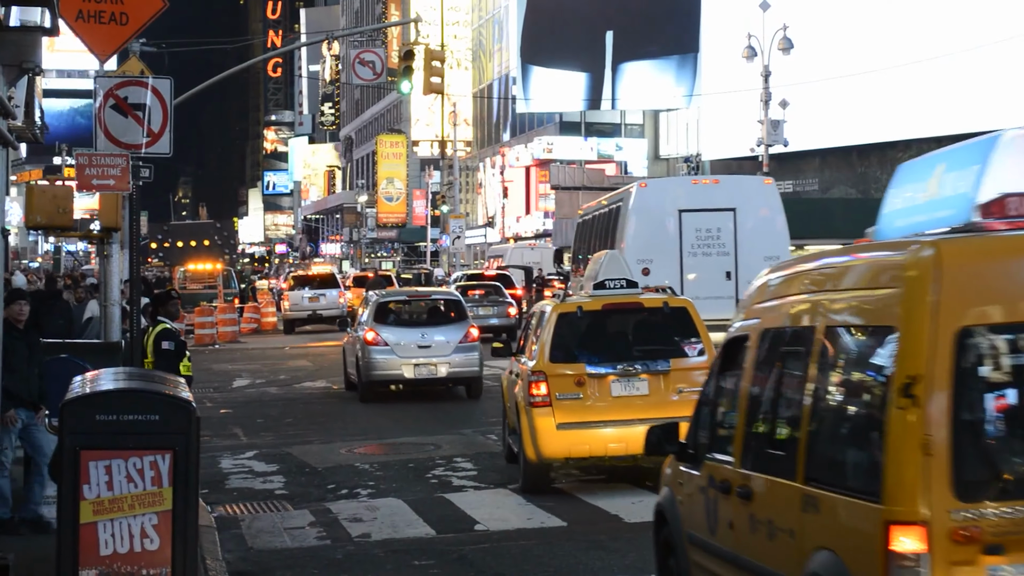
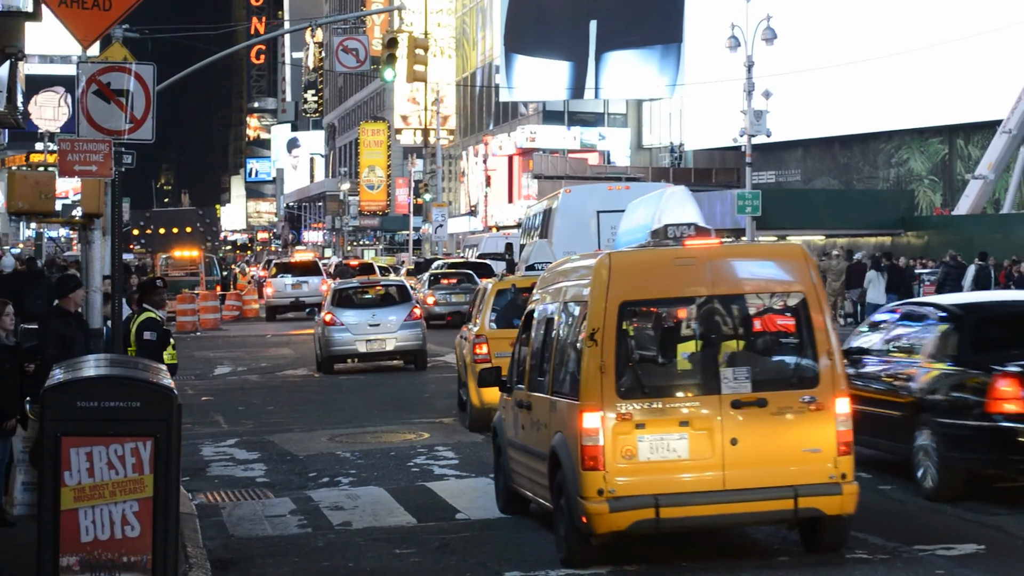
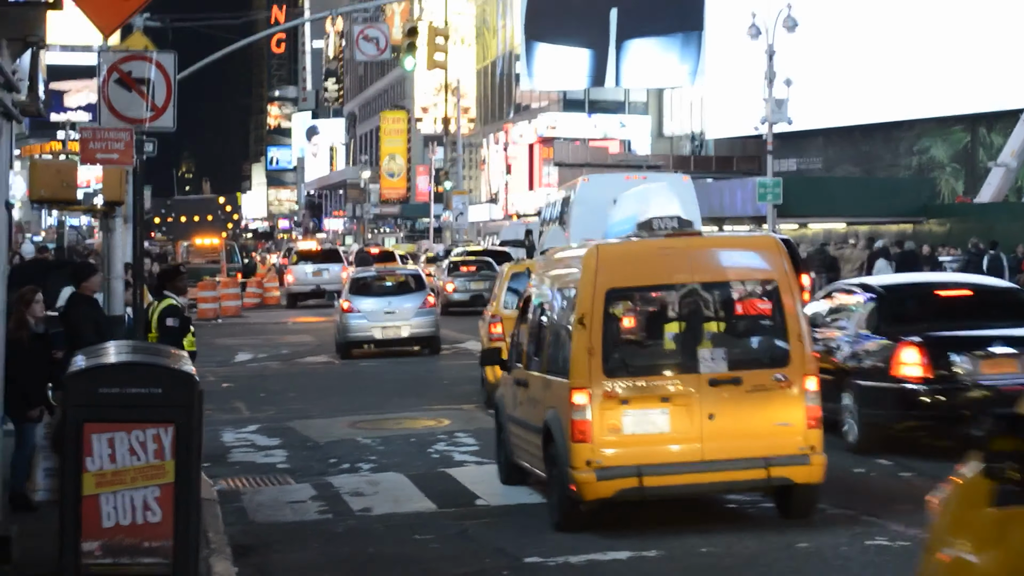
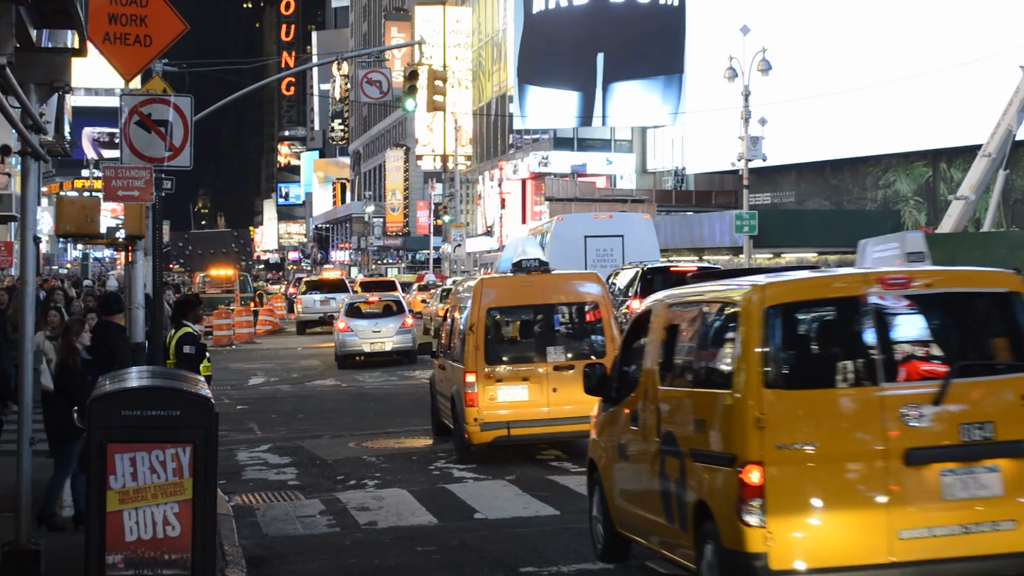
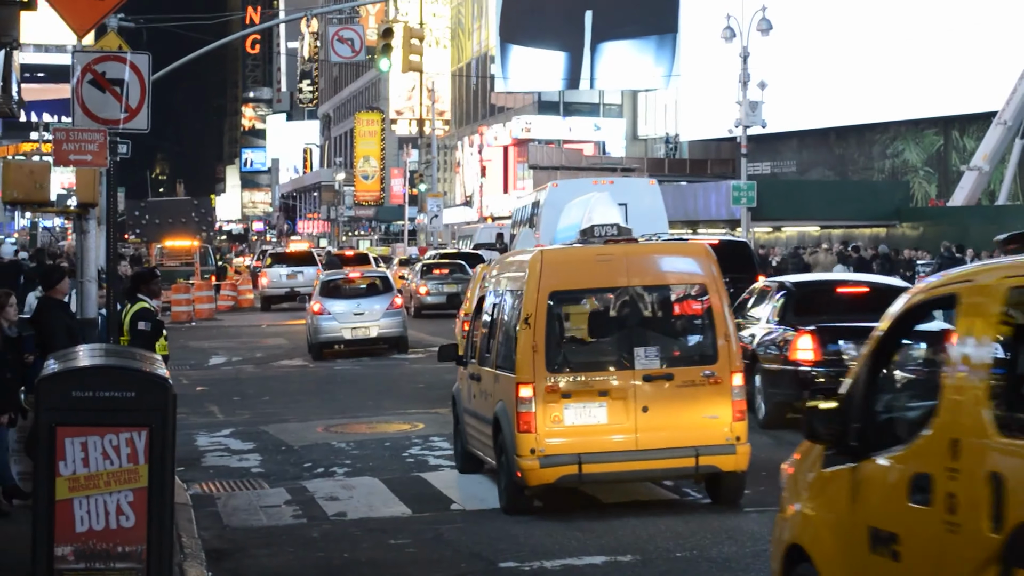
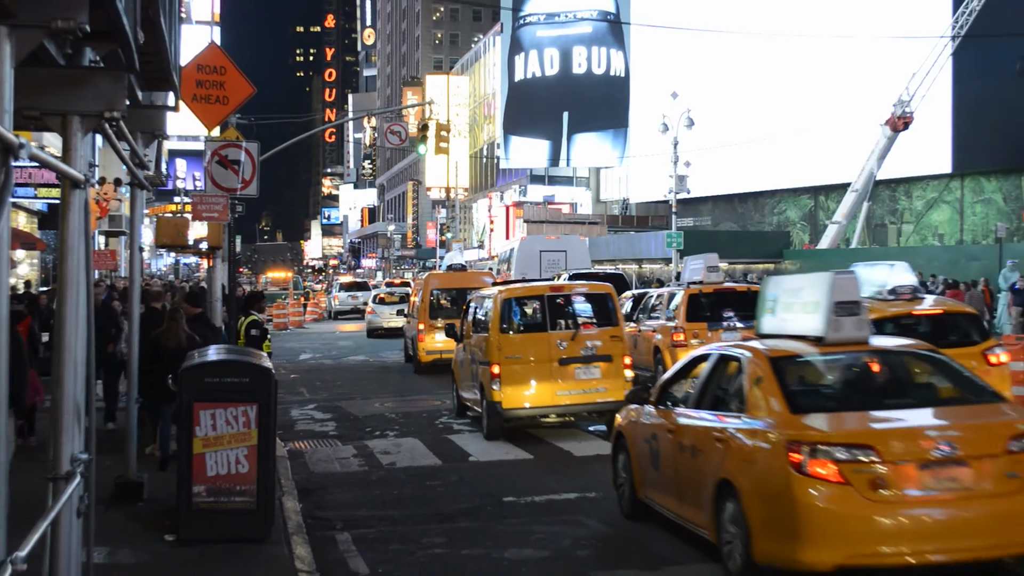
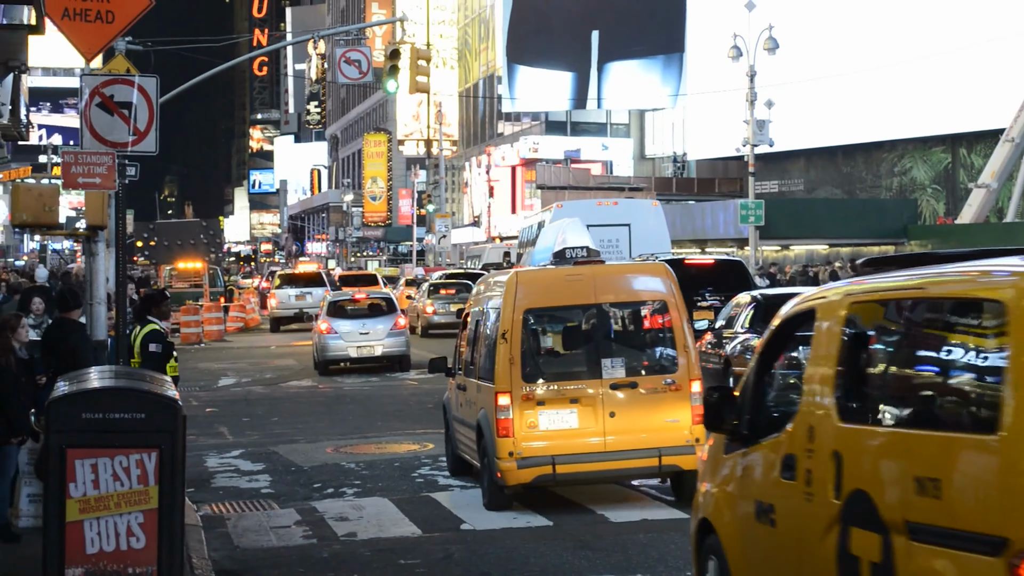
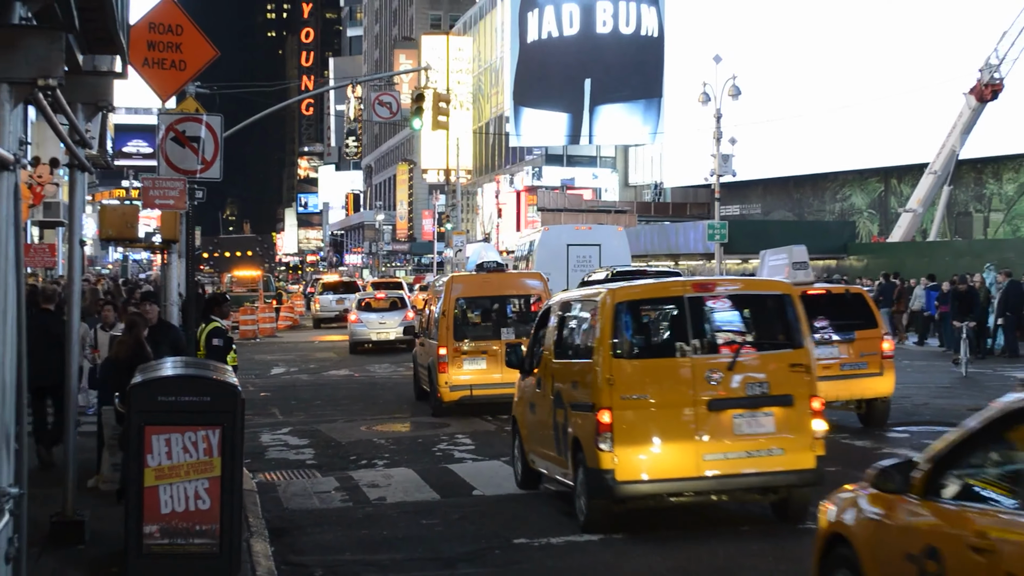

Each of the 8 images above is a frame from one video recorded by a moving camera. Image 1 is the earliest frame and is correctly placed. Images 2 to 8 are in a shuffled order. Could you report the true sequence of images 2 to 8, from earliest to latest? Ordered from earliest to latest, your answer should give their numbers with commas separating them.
2, 3, 5, 7, 4, 8, 6
